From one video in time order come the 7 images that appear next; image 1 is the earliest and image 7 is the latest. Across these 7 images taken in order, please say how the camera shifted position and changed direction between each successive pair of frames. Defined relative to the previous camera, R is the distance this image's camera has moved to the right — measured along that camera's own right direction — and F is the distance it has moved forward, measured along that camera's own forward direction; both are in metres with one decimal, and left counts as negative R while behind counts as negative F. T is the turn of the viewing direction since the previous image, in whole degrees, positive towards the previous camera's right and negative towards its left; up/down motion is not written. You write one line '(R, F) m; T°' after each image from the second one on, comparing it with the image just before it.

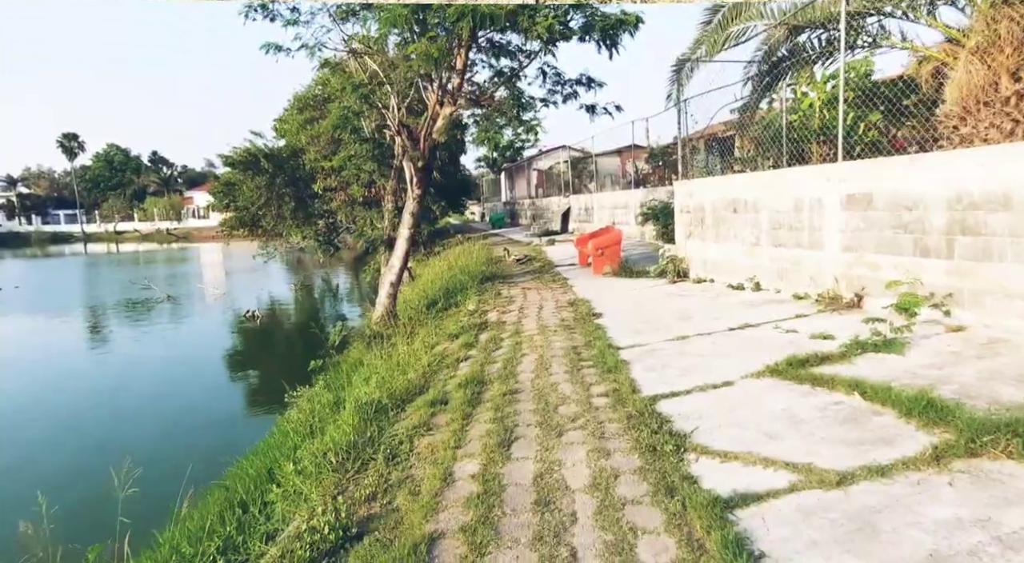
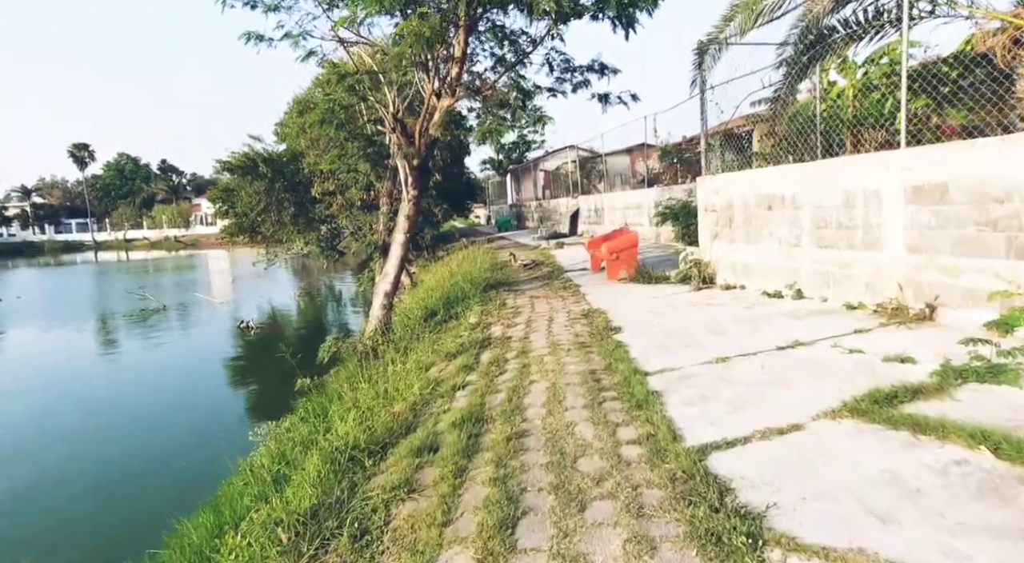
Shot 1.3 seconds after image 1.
(0.0, +0.8) m; -1°
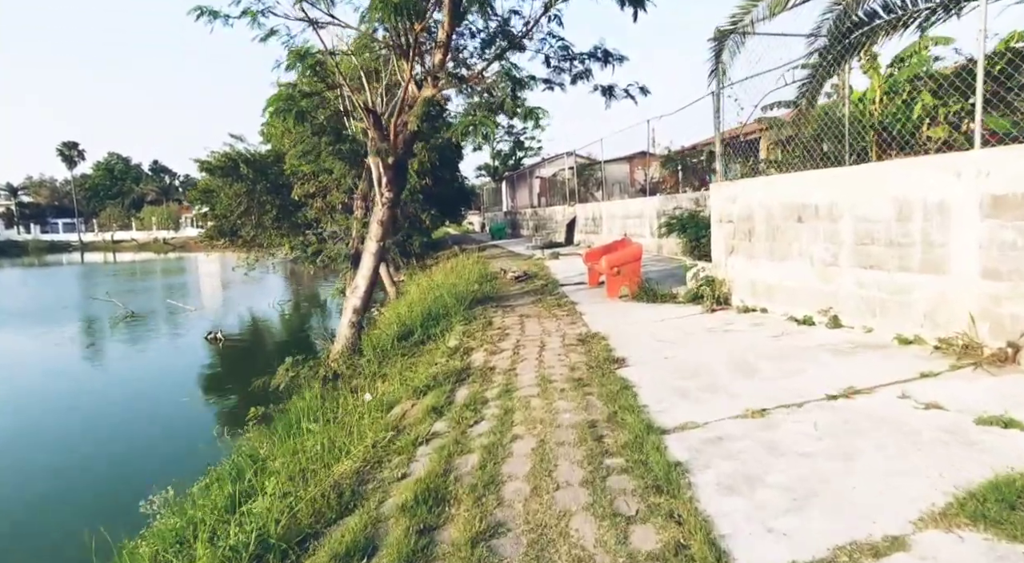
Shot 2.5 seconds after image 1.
(+0.1, +1.0) m; 0°
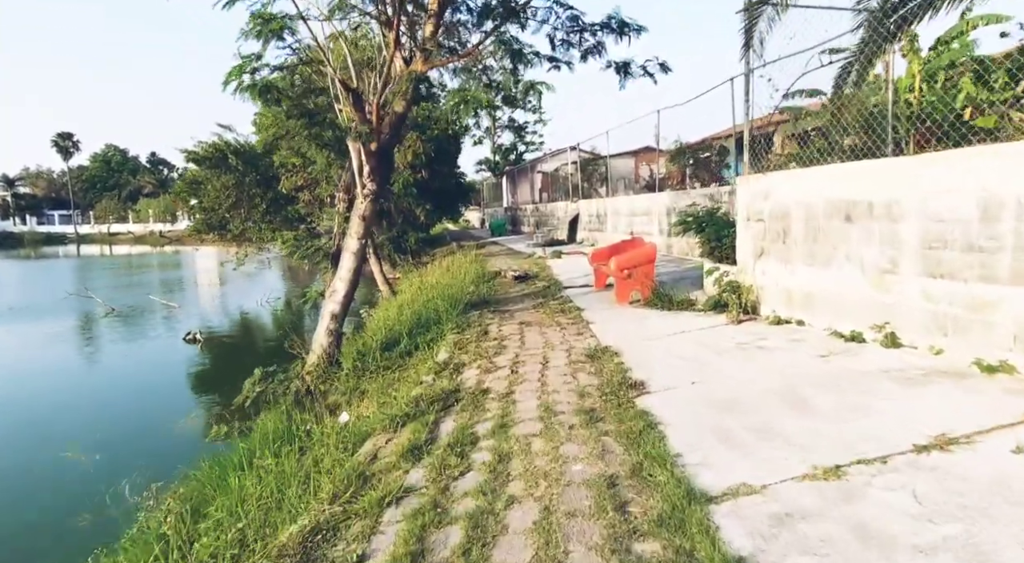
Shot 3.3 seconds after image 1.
(0.0, +0.8) m; 0°
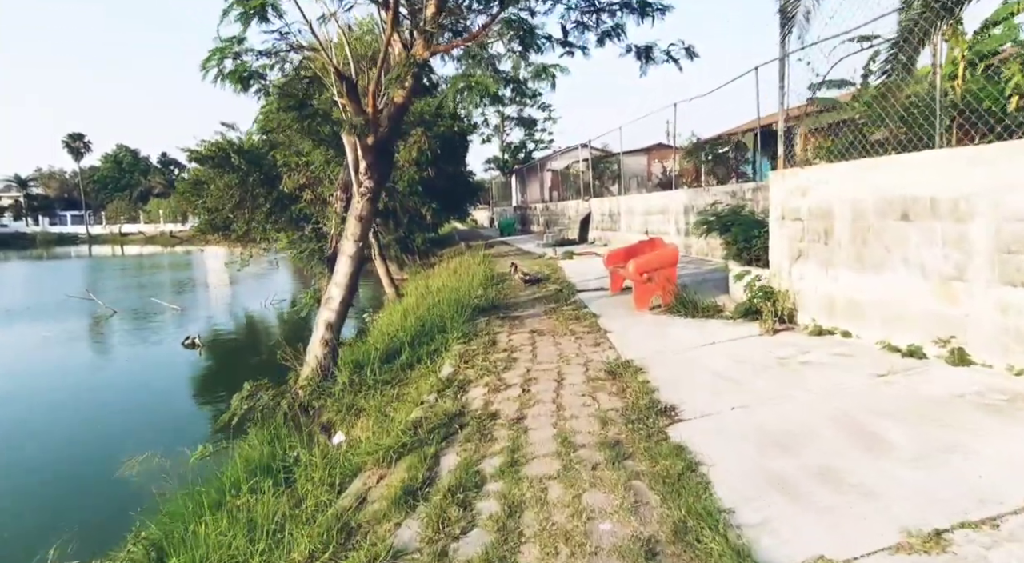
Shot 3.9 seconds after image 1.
(0.0, +0.5) m; -1°
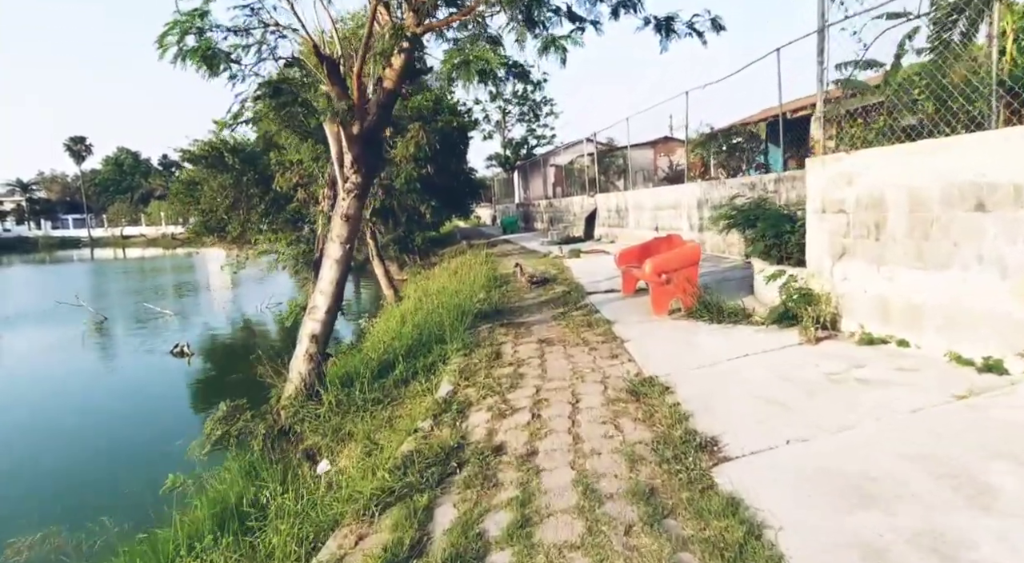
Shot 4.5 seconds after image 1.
(0.0, +0.6) m; 0°
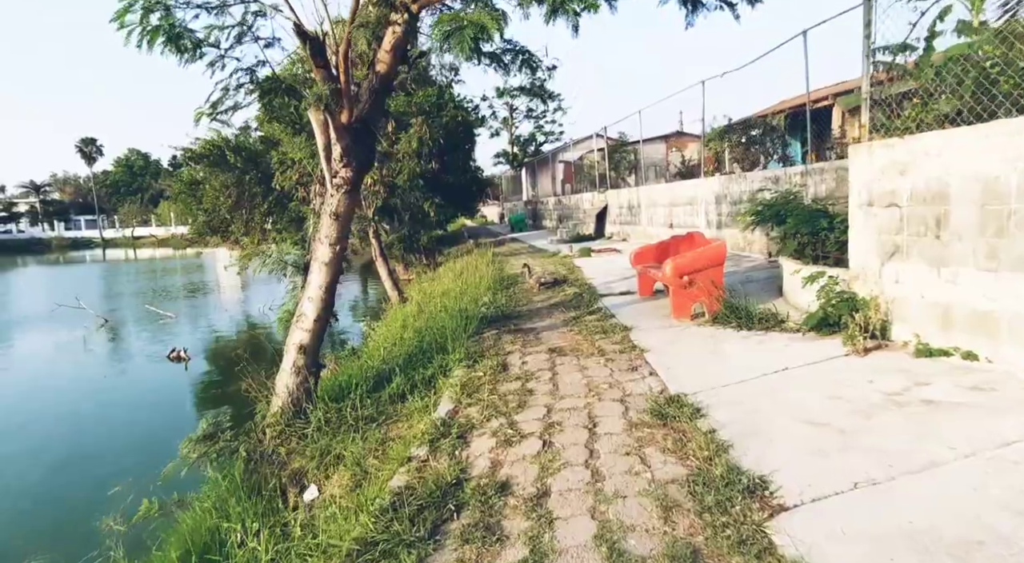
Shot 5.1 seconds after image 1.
(0.0, +0.5) m; -1°
